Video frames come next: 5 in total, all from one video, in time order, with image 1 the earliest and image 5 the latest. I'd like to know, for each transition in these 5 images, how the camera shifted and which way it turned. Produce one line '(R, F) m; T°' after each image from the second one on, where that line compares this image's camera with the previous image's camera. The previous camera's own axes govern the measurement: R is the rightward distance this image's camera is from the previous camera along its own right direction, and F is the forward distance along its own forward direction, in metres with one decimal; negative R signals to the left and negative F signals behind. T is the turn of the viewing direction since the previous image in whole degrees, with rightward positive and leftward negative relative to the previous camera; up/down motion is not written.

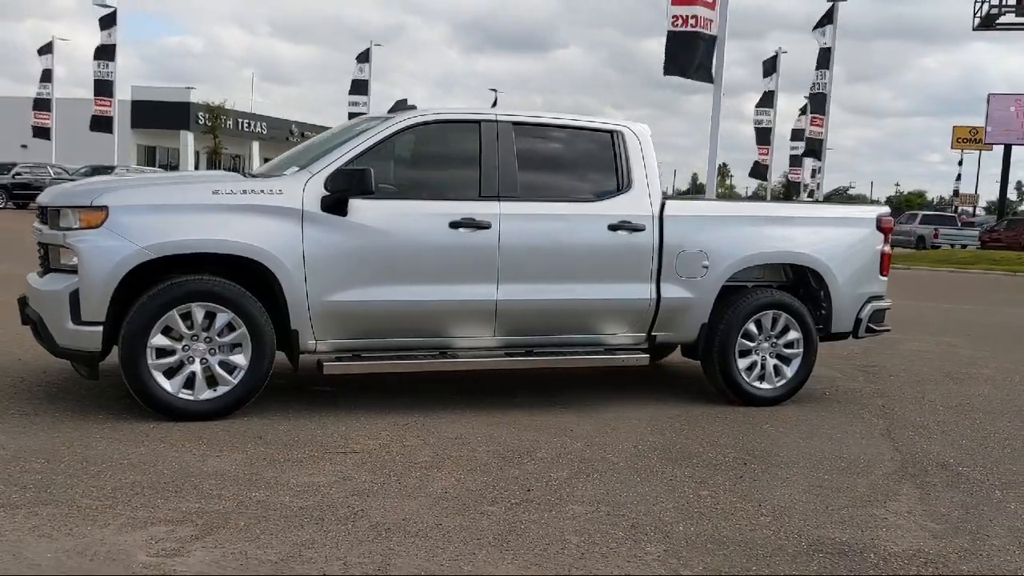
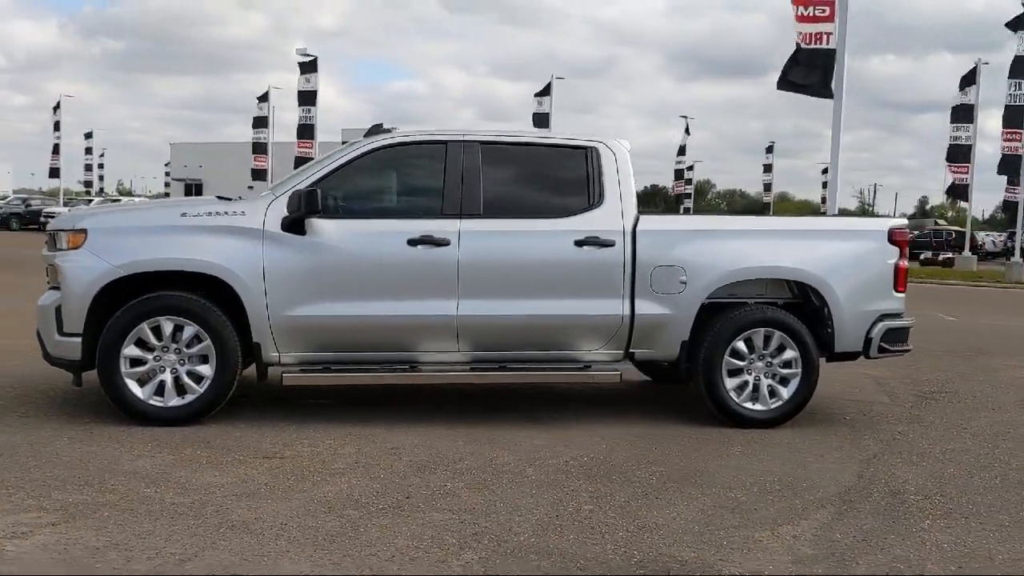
(+1.5, +0.1) m; -12°
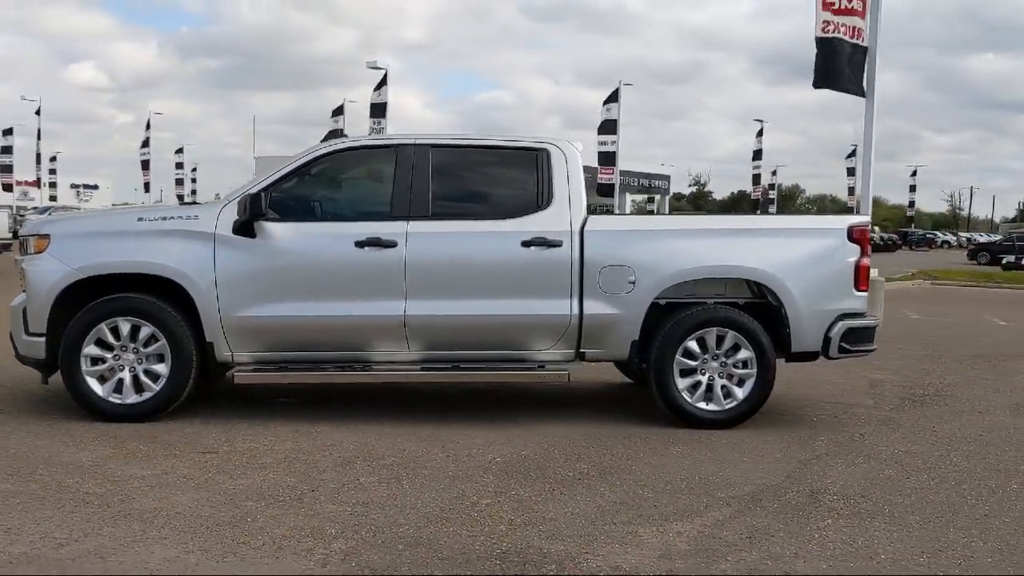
(+0.9, 0.0) m; -5°
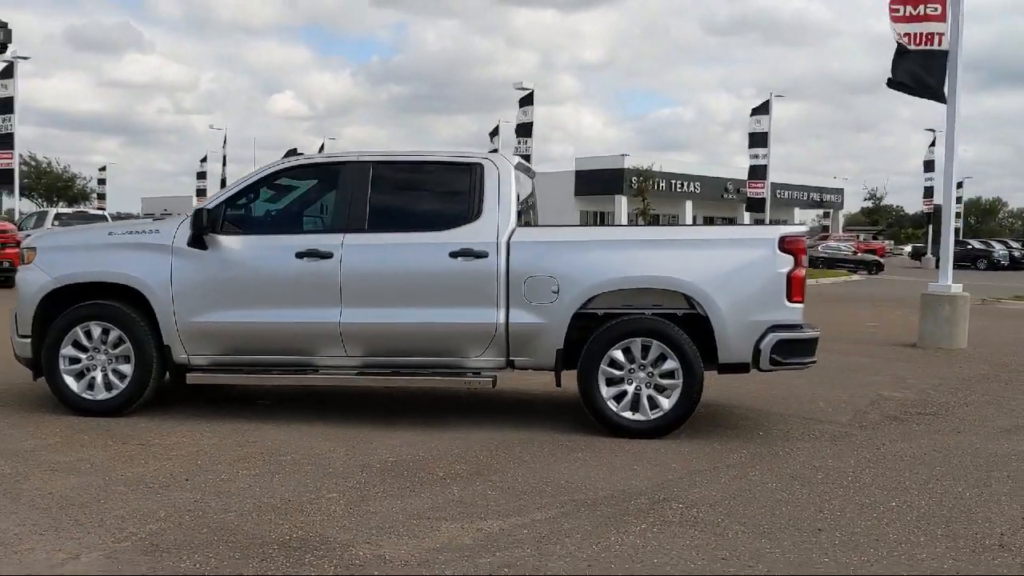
(+1.6, -0.1) m; -10°
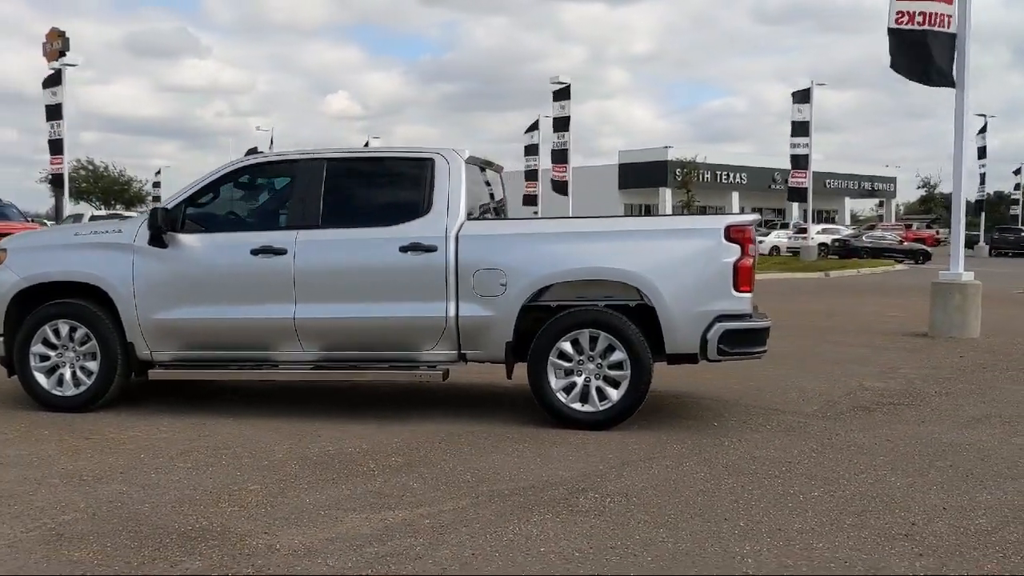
(+0.7, 0.0) m; -3°
